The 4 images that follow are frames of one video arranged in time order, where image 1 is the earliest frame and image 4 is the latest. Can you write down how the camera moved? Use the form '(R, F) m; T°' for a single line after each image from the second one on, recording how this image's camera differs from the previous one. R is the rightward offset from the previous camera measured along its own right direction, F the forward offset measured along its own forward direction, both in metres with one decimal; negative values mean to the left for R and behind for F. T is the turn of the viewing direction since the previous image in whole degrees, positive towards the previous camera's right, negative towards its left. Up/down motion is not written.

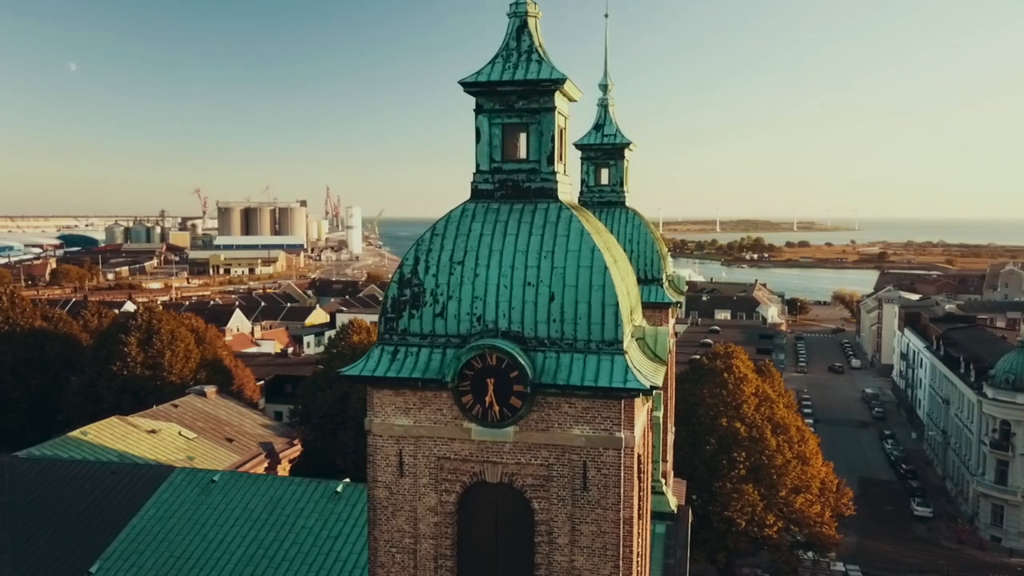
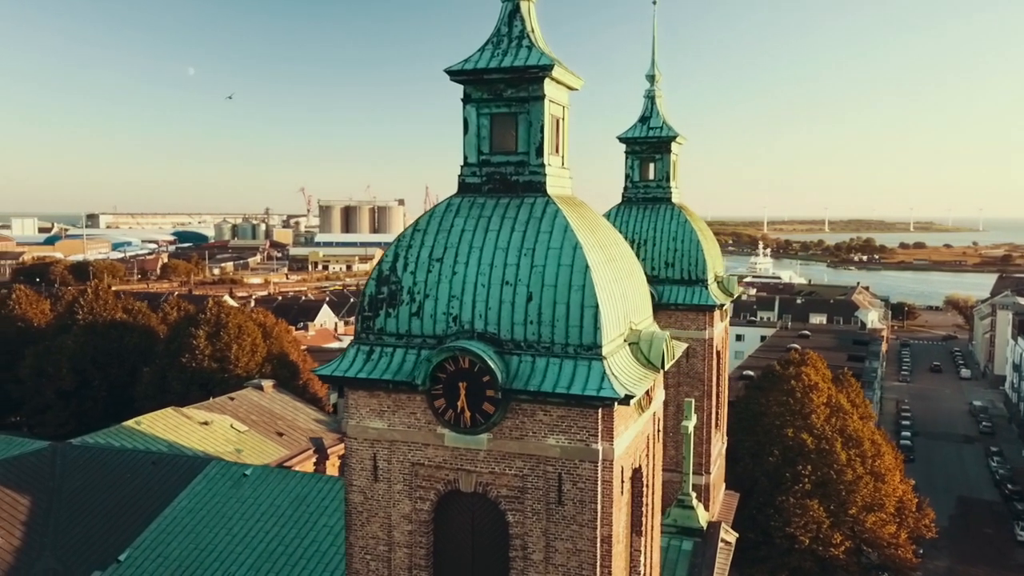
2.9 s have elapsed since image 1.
(+1.8, +0.8) m; -7°
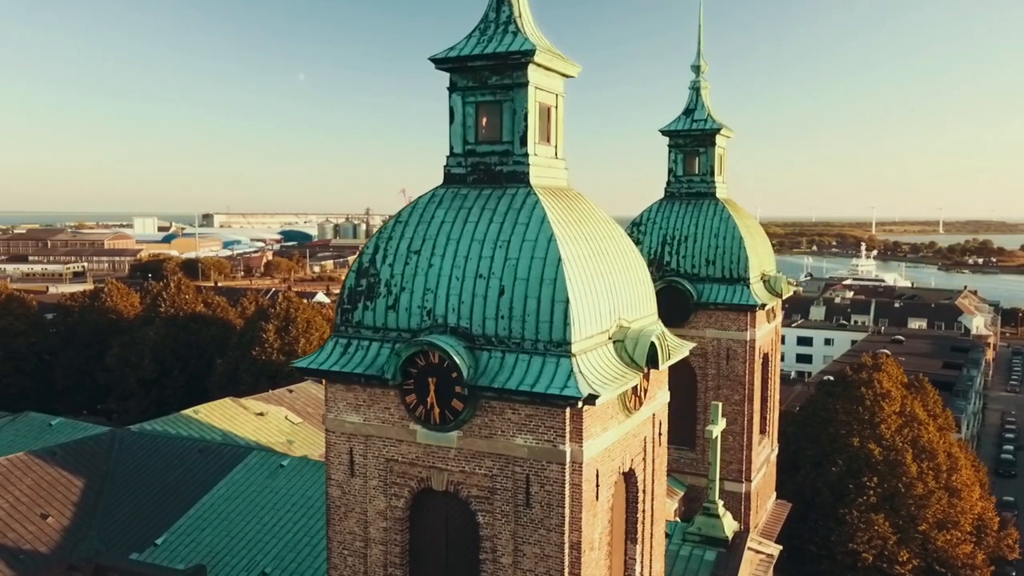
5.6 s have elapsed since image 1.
(+1.7, +0.5) m; -7°
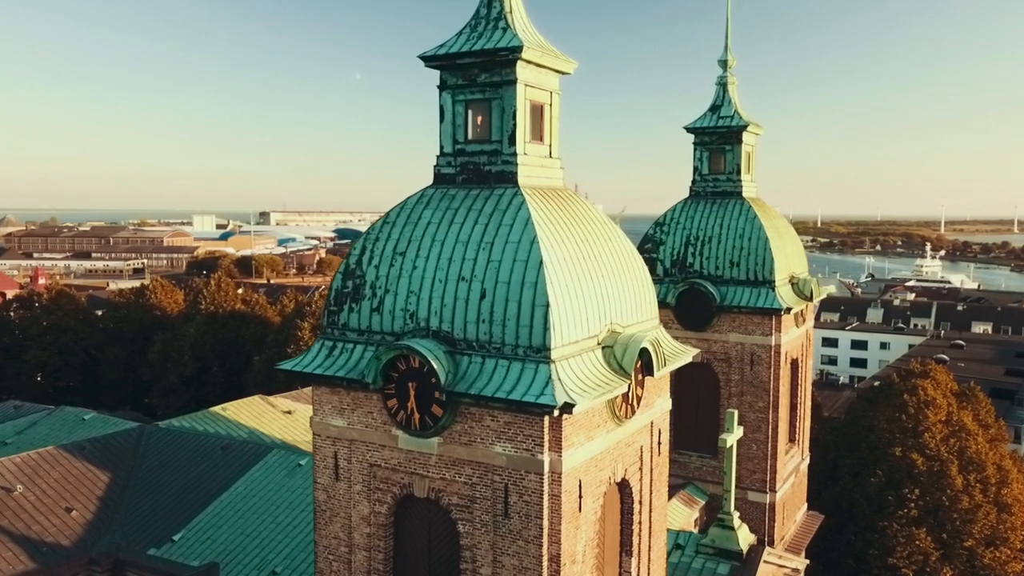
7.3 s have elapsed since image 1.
(+1.0, +0.4) m; -4°
